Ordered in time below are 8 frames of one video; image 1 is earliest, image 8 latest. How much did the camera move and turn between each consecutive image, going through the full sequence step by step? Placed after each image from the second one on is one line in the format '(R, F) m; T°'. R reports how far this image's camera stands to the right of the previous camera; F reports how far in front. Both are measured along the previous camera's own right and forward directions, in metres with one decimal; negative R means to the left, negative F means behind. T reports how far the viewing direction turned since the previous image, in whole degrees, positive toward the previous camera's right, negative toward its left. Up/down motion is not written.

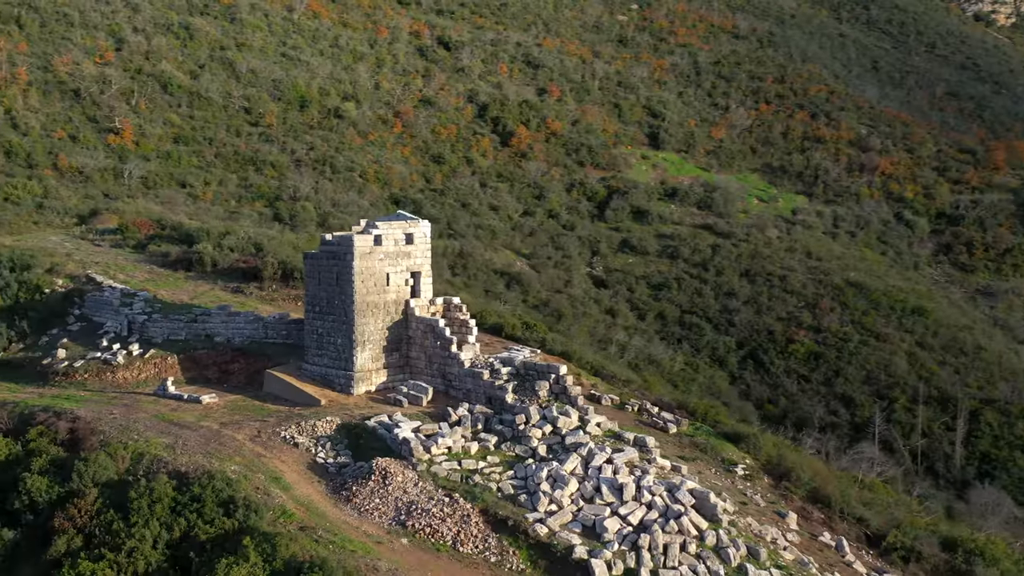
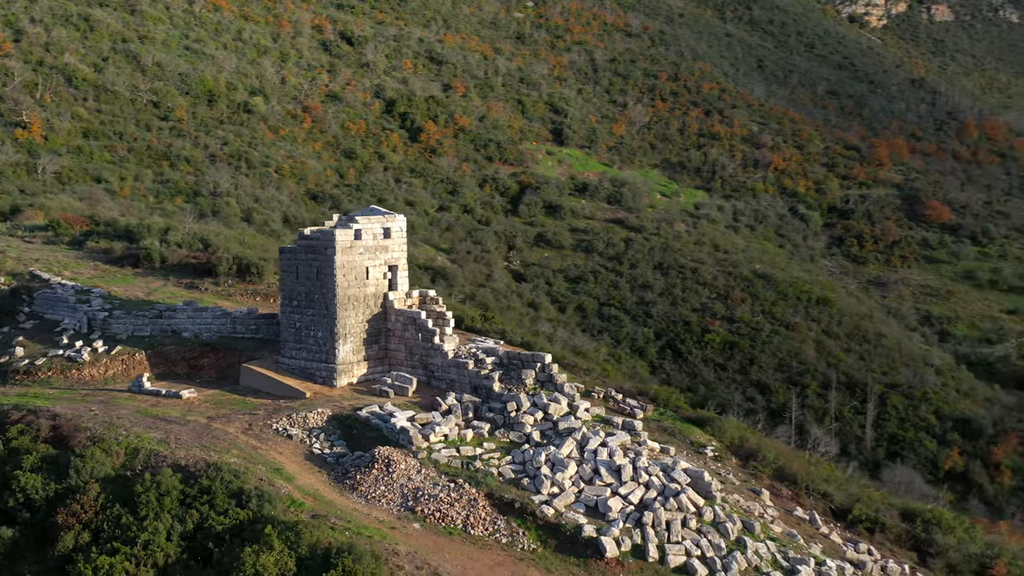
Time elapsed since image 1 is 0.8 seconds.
(-0.7, -0.2) m; +6°
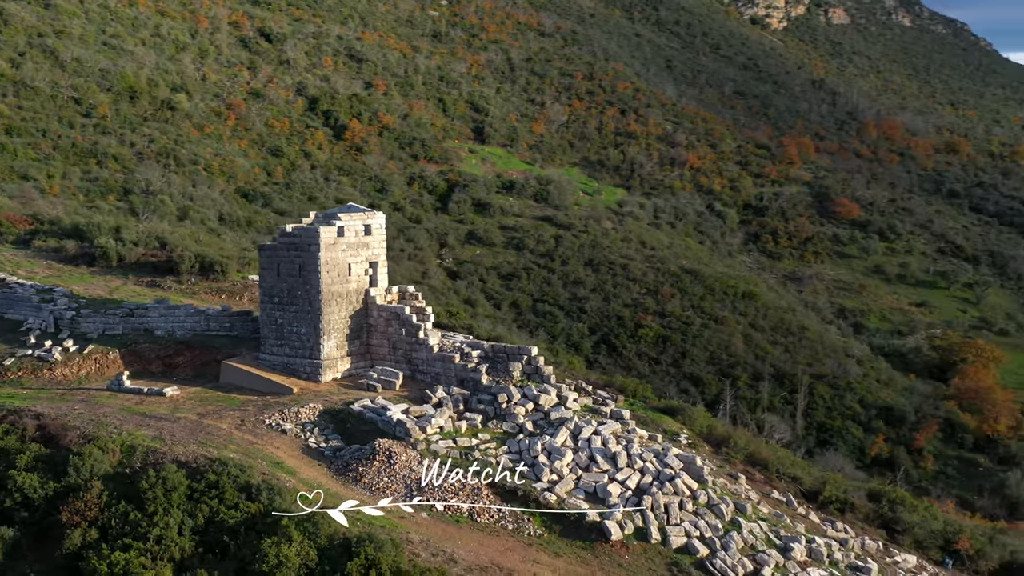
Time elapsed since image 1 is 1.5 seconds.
(-0.6, -0.2) m; +5°
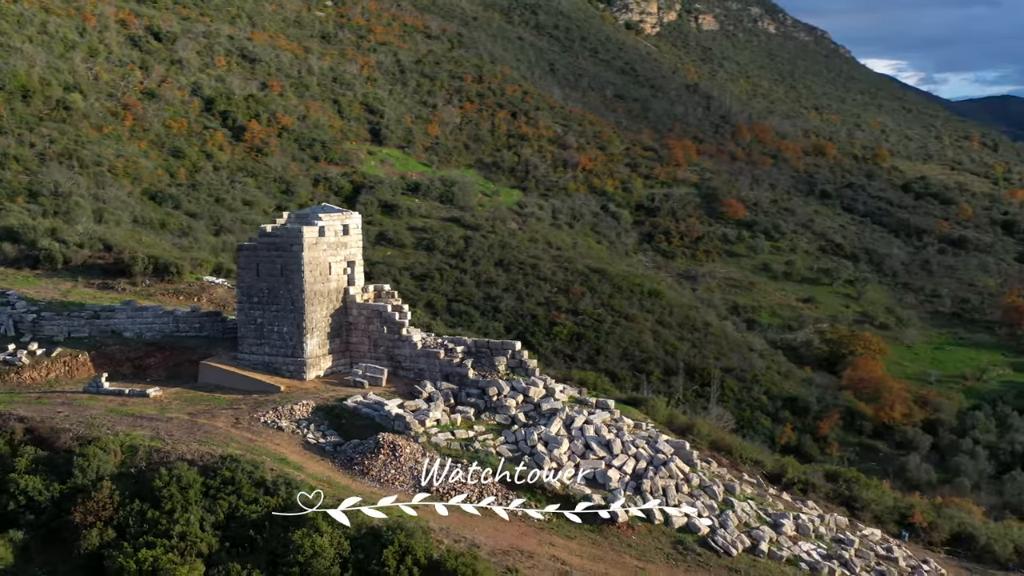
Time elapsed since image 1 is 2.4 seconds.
(-0.8, -0.2) m; +7°
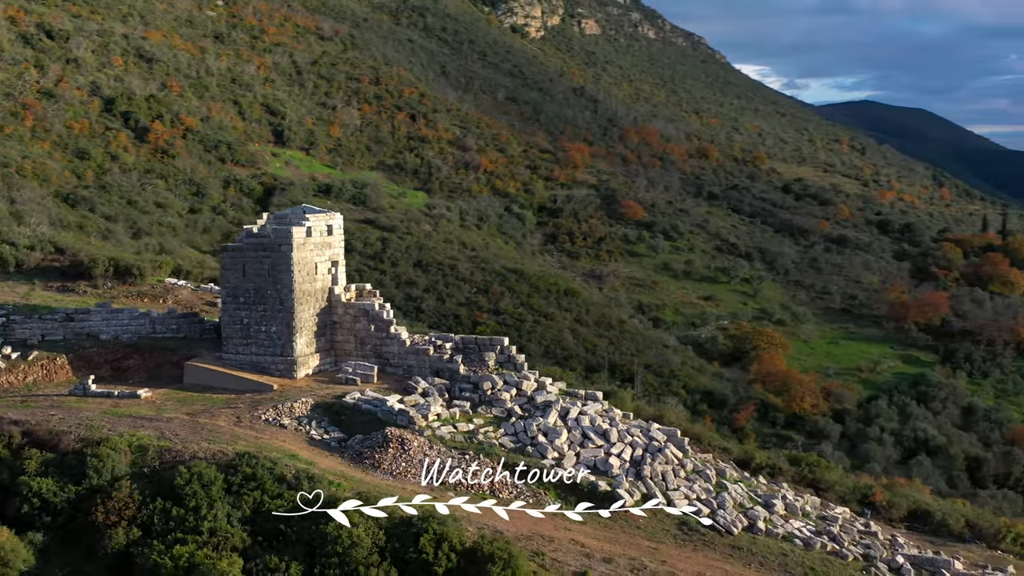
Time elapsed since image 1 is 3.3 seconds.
(-0.8, -0.2) m; +6°
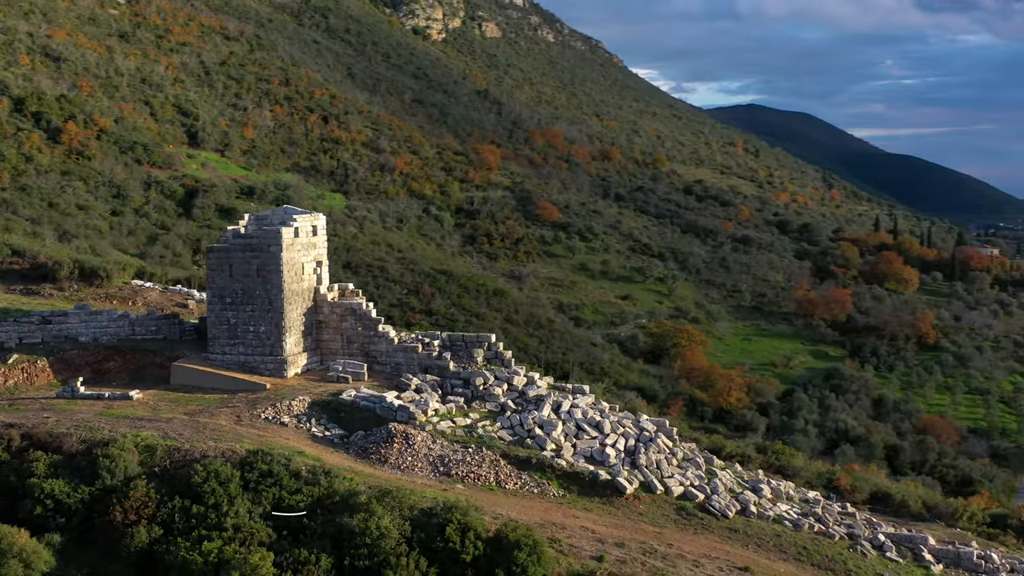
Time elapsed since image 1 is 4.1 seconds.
(-0.7, -0.2) m; +5°
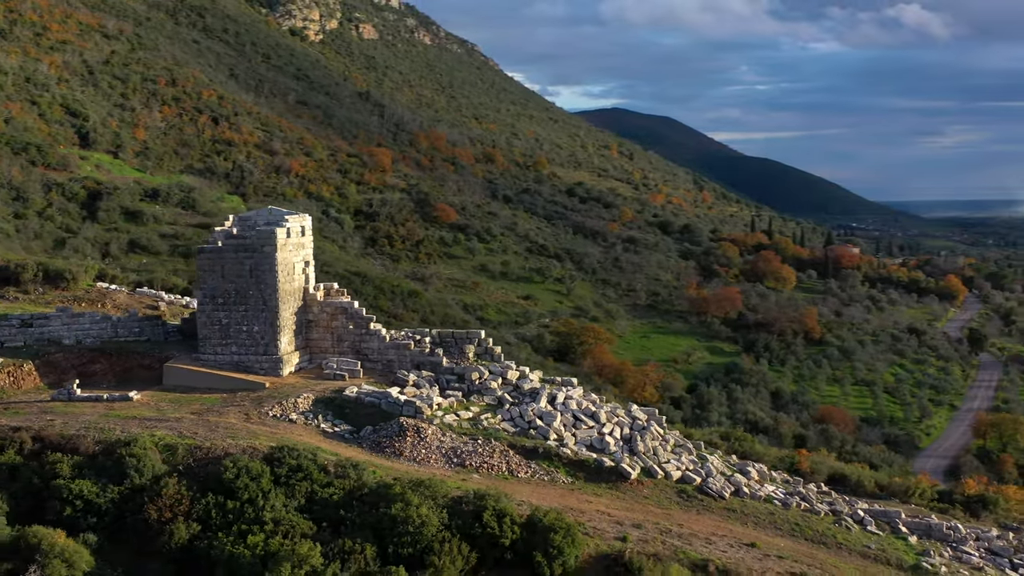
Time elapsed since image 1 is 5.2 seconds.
(-1.0, -0.3) m; +7°
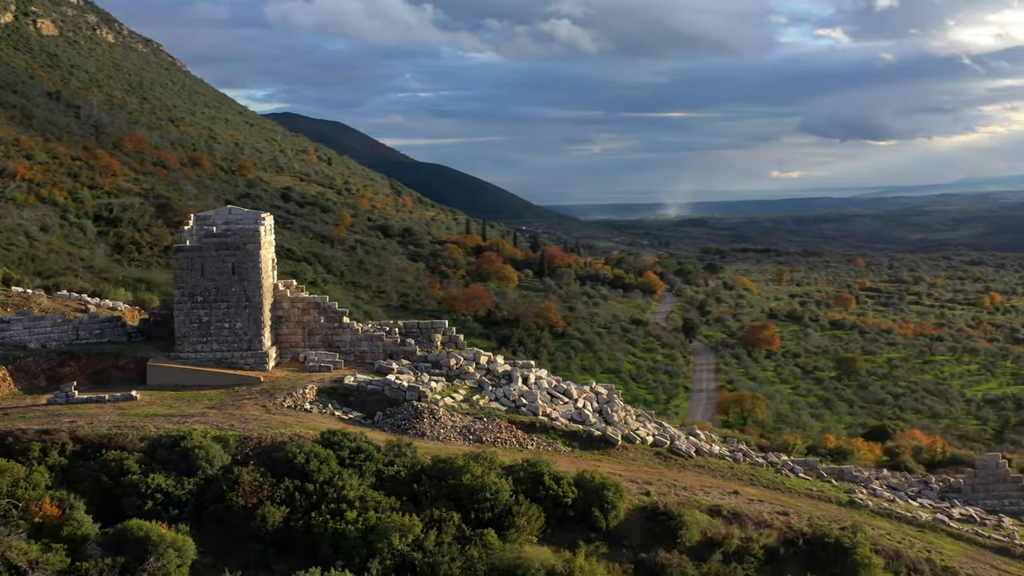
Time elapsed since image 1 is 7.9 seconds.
(-2.4, -0.4) m; +16°
